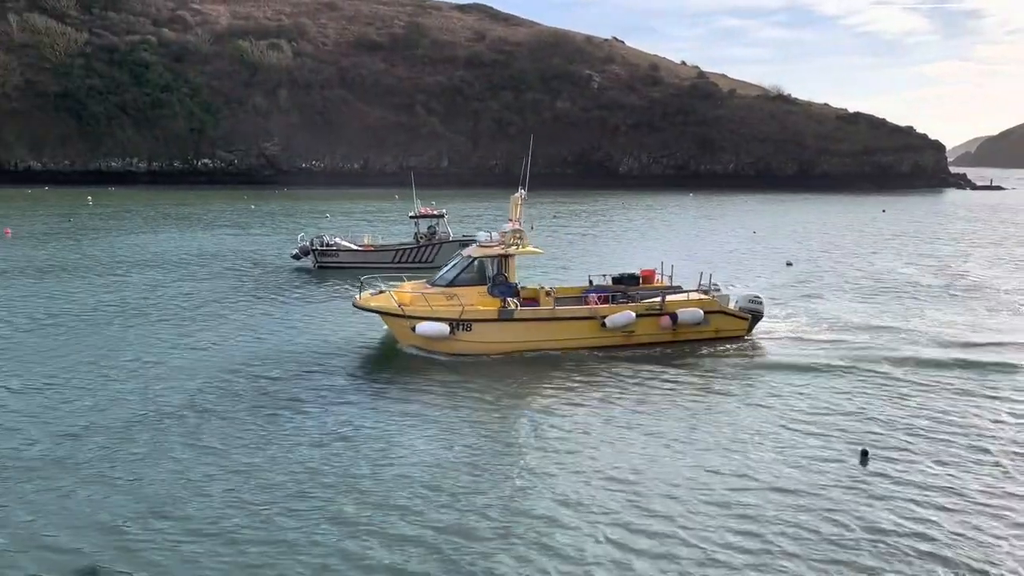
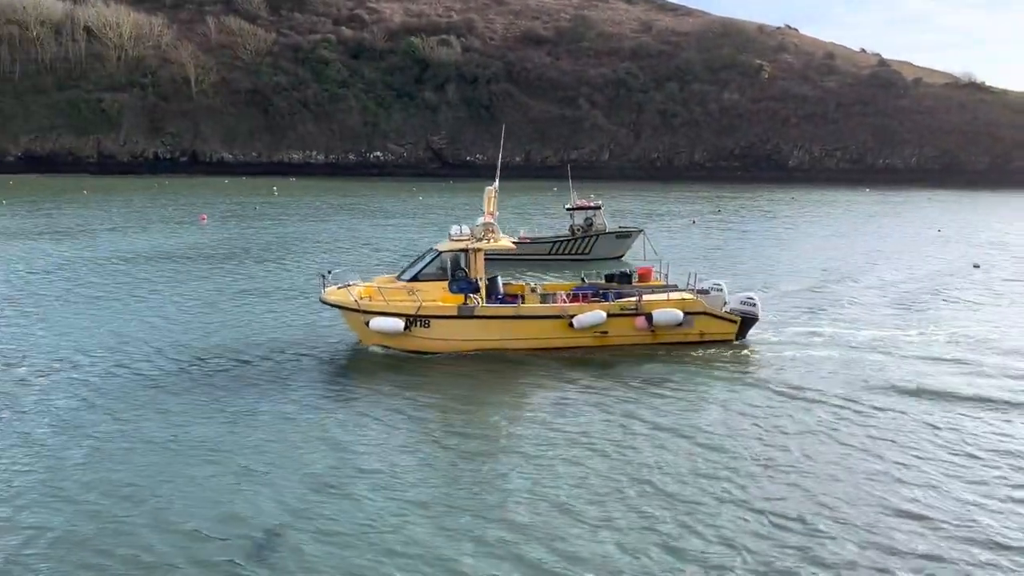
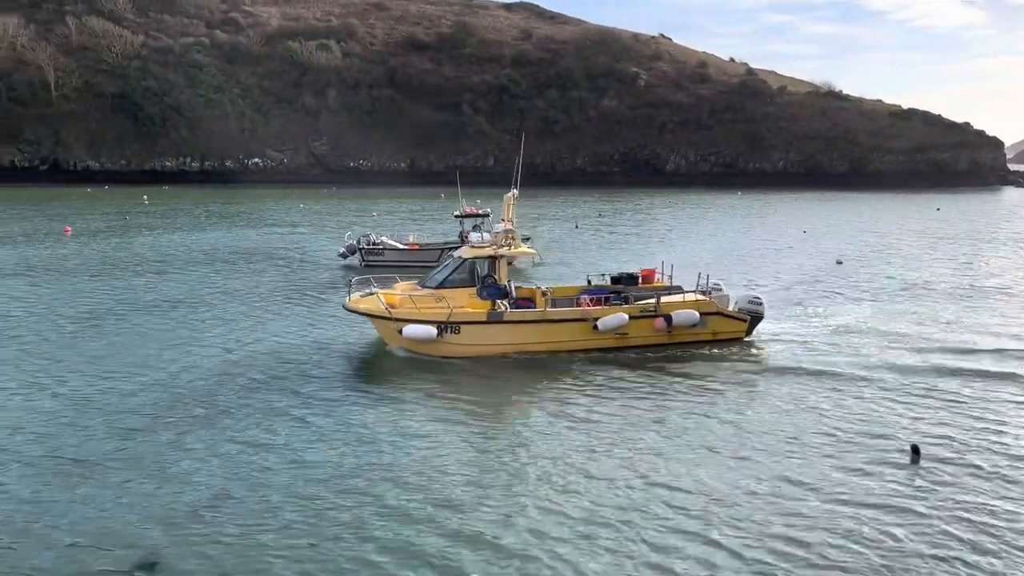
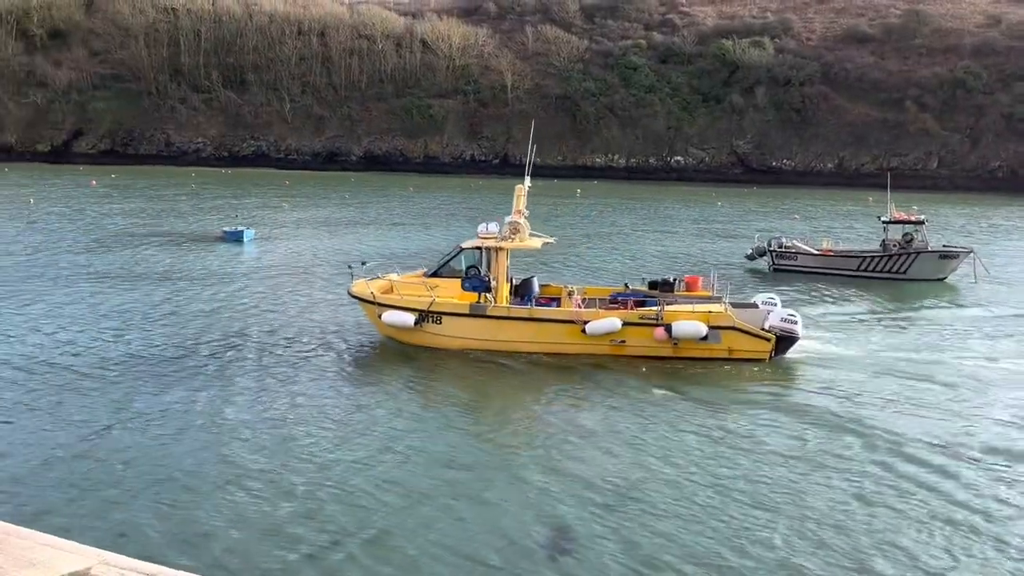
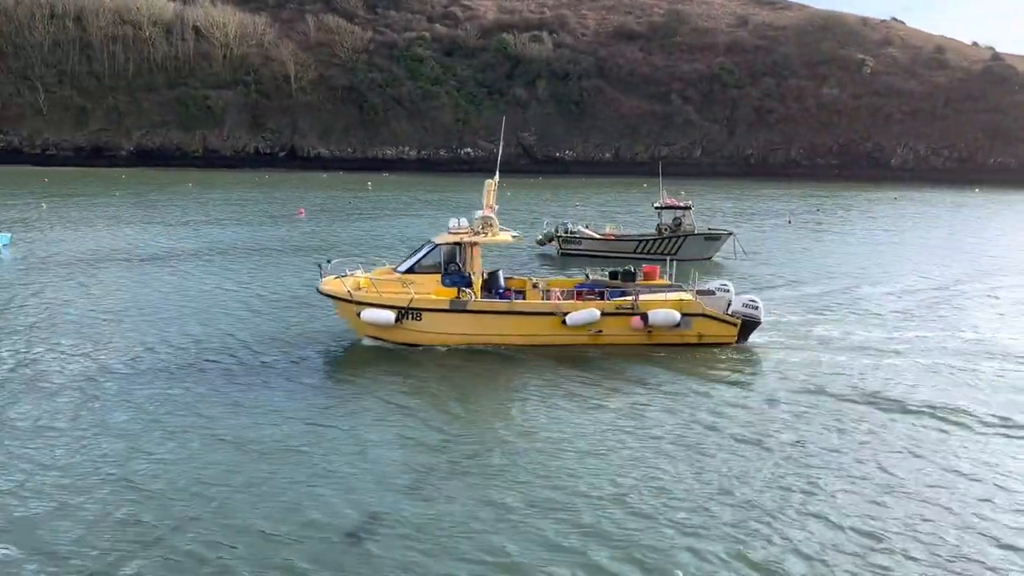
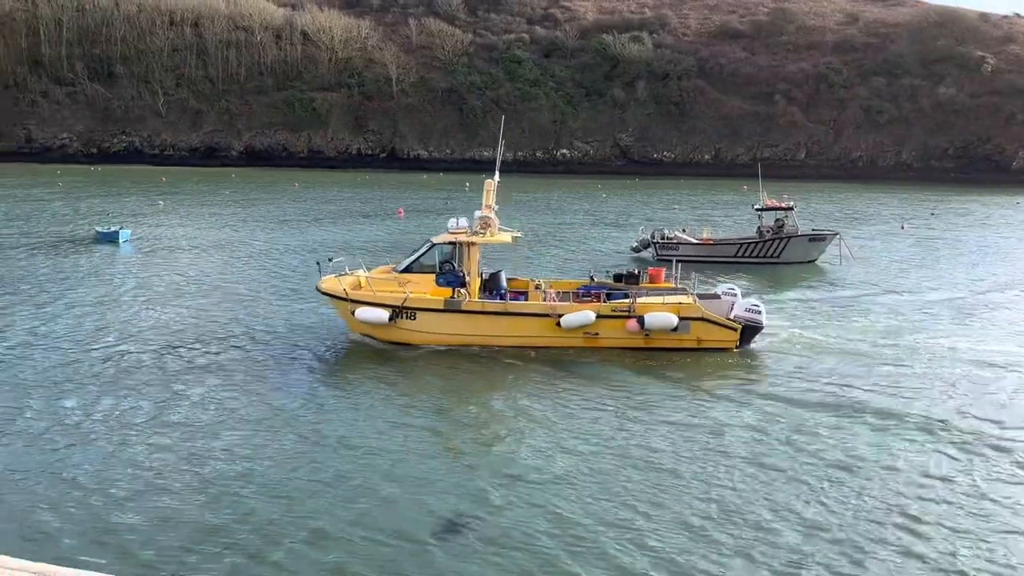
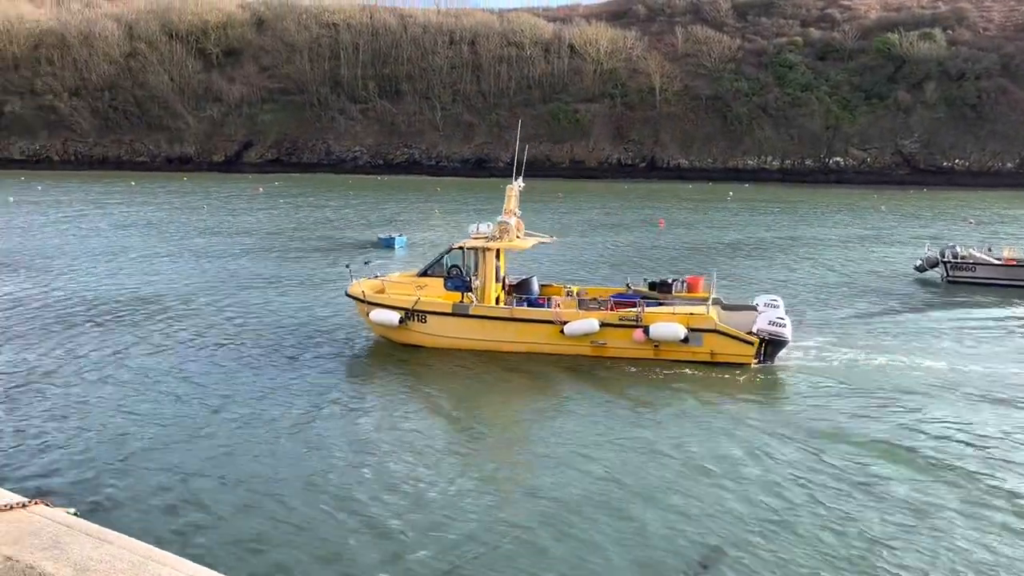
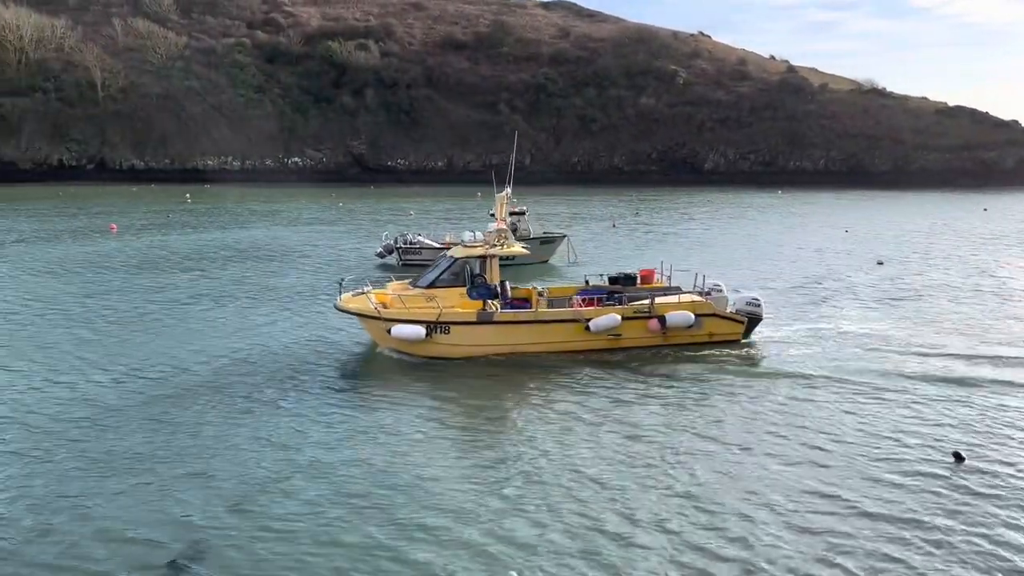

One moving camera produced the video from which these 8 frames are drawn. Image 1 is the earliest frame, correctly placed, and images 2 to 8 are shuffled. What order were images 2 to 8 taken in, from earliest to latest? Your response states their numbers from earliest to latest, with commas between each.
3, 8, 2, 5, 6, 4, 7
